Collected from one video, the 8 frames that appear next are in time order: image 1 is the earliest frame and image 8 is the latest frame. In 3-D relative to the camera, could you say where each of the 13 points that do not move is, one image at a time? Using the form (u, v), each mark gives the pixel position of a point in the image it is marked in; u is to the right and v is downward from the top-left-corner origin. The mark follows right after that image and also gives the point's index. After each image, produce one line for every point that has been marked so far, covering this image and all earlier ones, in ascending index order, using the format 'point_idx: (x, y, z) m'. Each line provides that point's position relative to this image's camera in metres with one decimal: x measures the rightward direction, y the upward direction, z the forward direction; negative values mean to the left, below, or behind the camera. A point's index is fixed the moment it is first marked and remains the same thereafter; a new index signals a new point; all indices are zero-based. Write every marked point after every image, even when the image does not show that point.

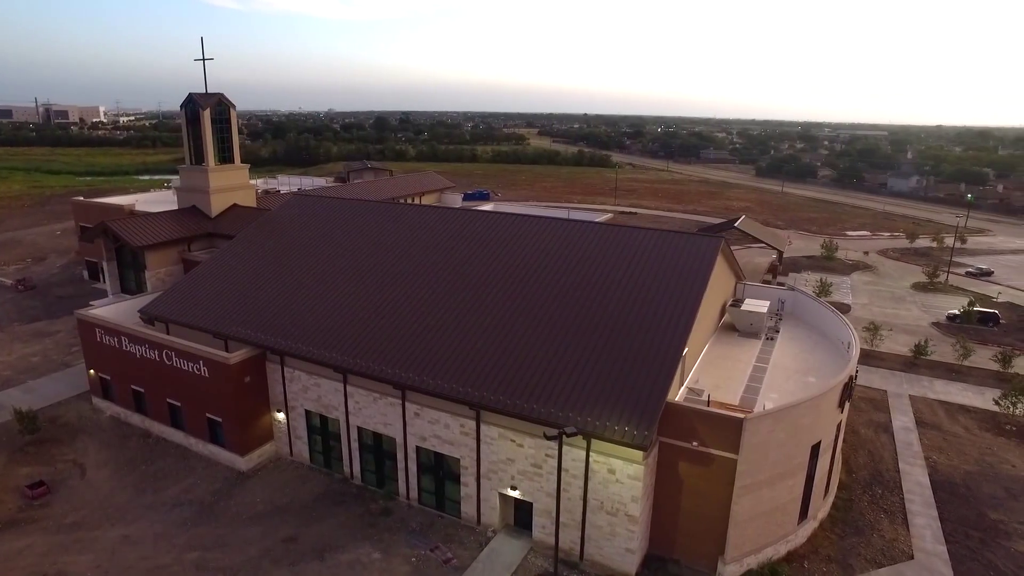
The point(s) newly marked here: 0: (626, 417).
0: (+3.1, -3.5, +16.4) m
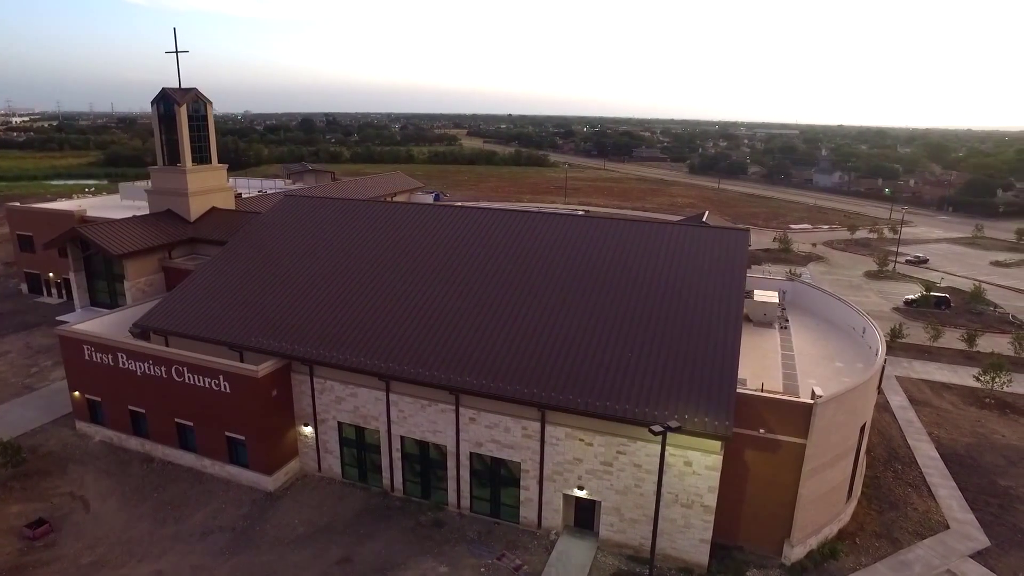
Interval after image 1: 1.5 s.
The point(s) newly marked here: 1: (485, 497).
0: (+5.2, -3.3, +16.5) m
1: (-0.8, -6.5, +19.1) m
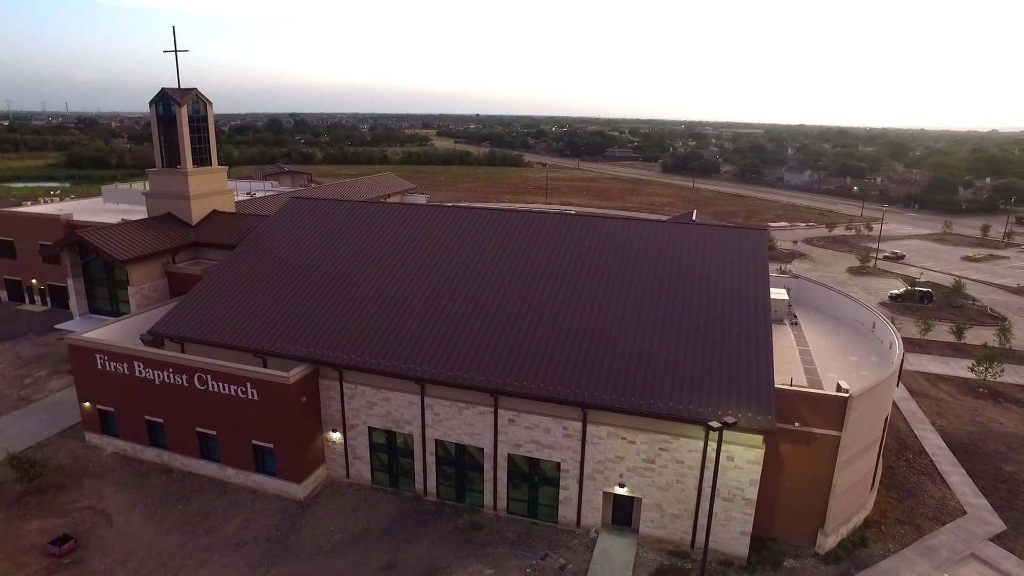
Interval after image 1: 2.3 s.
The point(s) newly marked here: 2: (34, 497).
0: (+6.4, -3.2, +16.8) m
1: (+0.4, -6.6, +19.2) m
2: (-15.5, -6.8, +19.8) m
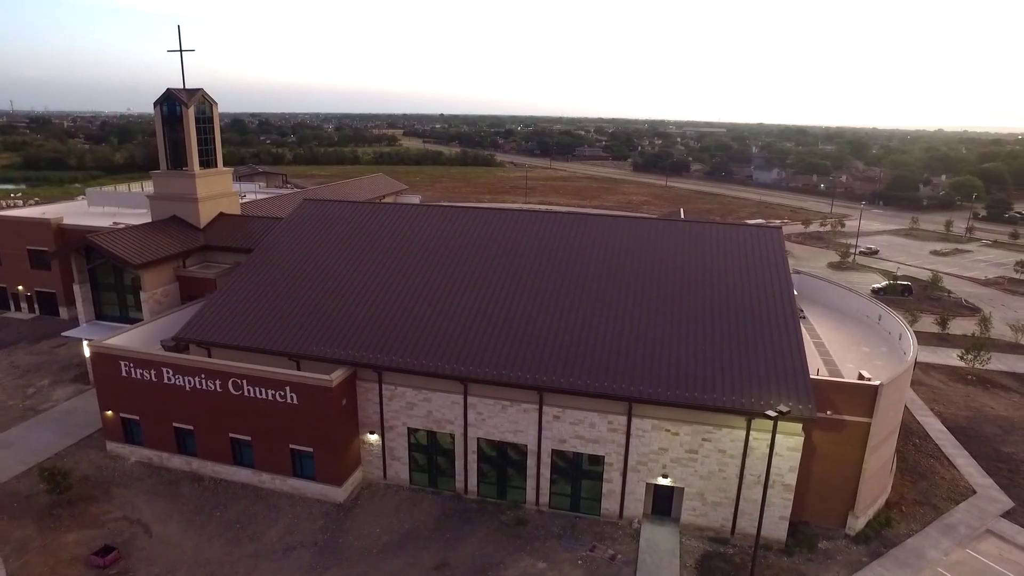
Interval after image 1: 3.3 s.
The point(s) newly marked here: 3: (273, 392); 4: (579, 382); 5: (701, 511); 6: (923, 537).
0: (+7.9, -3.1, +17.6) m
1: (+1.7, -6.5, +19.6) m
2: (-14.2, -7.0, +19.3) m
3: (-7.8, -3.4, +19.9) m
4: (+2.1, -2.9, +18.6) m
5: (+5.8, -6.8, +18.6) m
6: (+13.0, -7.9, +19.2) m
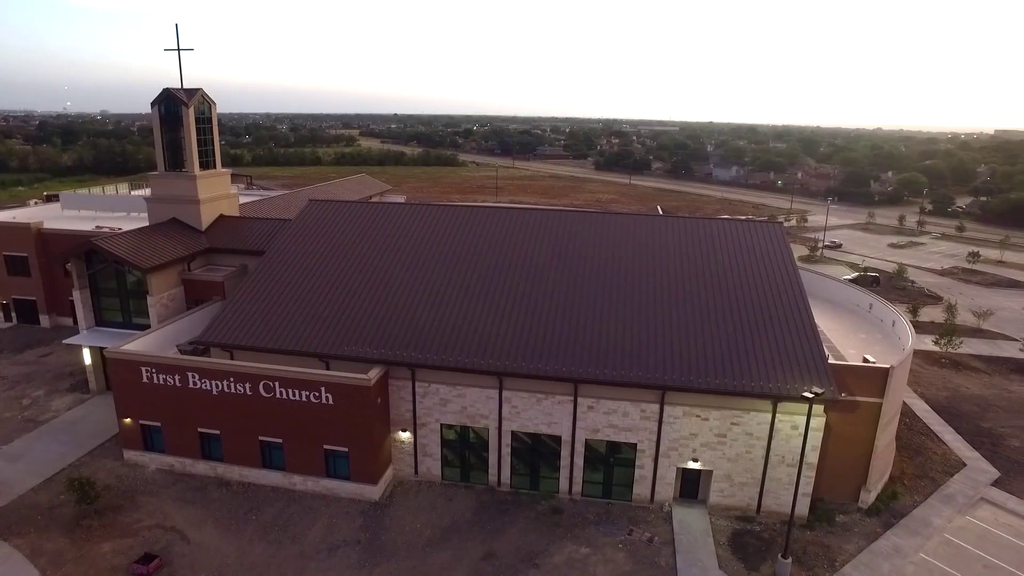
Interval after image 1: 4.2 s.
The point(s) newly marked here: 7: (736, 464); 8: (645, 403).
0: (+9.0, -2.8, +18.7) m
1: (+2.9, -6.4, +20.3) m
2: (-13.0, -7.2, +18.8) m
3: (-6.7, -3.4, +19.9) m
4: (+3.2, -2.7, +19.3) m
5: (+7.0, -6.6, +19.6) m
6: (+14.1, -7.5, +20.7) m
7: (+7.1, -5.6, +19.3) m
8: (+4.2, -3.6, +19.2) m
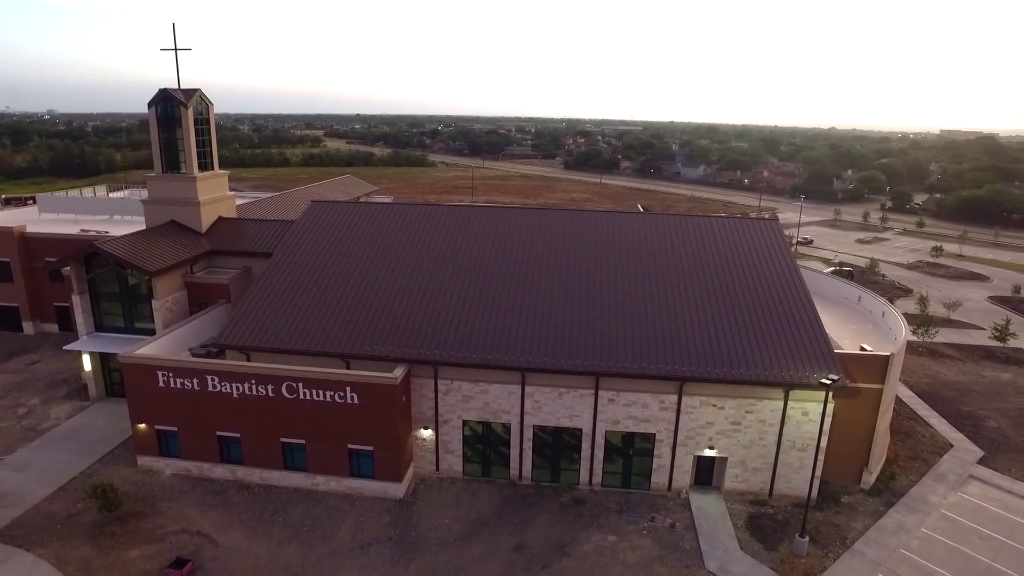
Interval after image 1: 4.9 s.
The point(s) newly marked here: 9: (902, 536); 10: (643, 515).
0: (+9.8, -2.6, +19.7) m
1: (+3.6, -6.3, +20.9) m
2: (-12.1, -7.3, +18.6) m
3: (-6.0, -3.4, +20.0) m
4: (+3.9, -2.6, +20.0) m
5: (+7.8, -6.4, +20.5) m
6: (+14.9, -7.2, +22.0) m
7: (+7.9, -5.4, +20.2) m
8: (+5.0, -3.5, +19.9) m
9: (+12.4, -7.9, +19.3) m
10: (+4.3, -7.4, +19.8) m
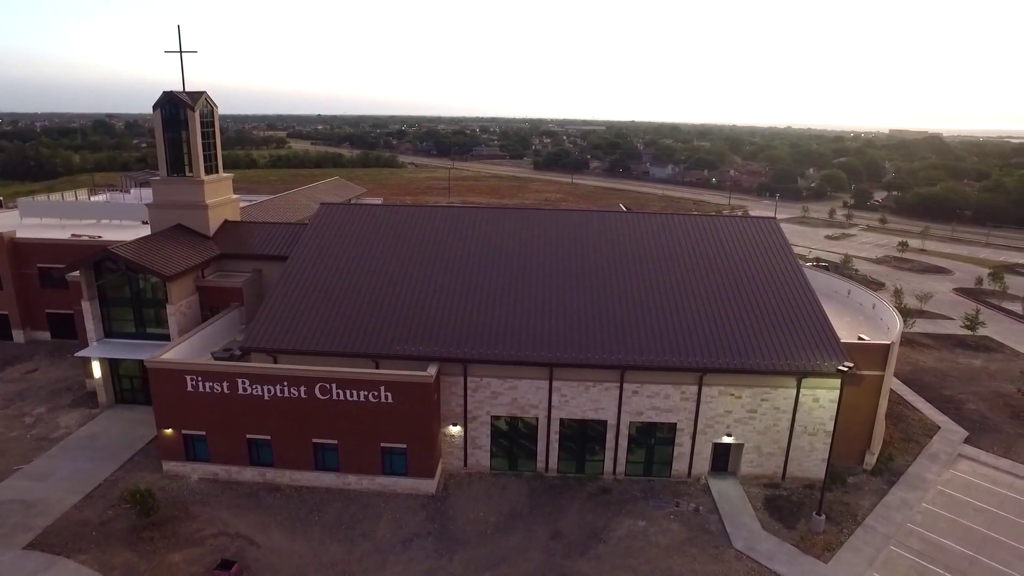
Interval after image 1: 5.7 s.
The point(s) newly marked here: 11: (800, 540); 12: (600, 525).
0: (+10.8, -2.4, +21.0) m
1: (+4.6, -6.1, +21.8) m
2: (-10.9, -7.4, +18.5) m
3: (-5.0, -3.5, +20.3) m
4: (+4.9, -2.4, +20.9) m
5: (+8.8, -6.2, +21.7) m
6: (+15.8, -6.9, +23.6) m
7: (+8.9, -5.2, +21.4) m
8: (+5.9, -3.4, +20.9) m
9: (+13.5, -7.6, +20.8) m
10: (+5.3, -7.3, +20.7) m
11: (+9.0, -7.9, +19.1) m
12: (+2.8, -7.6, +19.5) m
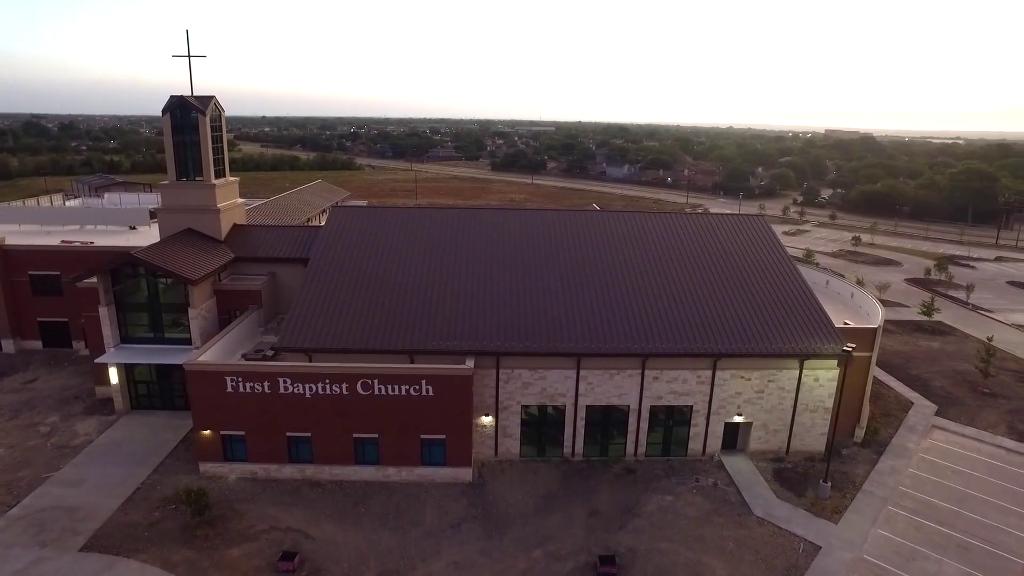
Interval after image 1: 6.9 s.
0: (+11.8, -2.0, +23.1) m
1: (+5.6, -5.9, +23.5) m
2: (-9.5, -7.5, +18.9) m
3: (-3.8, -3.4, +21.2) m
4: (+6.0, -2.2, +22.5) m
5: (+9.8, -5.9, +23.6) m
6: (+16.7, -6.4, +26.1) m
7: (+10.0, -4.9, +23.4) m
8: (+7.0, -3.1, +22.7) m
9: (+14.6, -7.2, +23.1) m
10: (+6.5, -7.0, +22.4) m
11: (+10.4, -7.6, +21.1) m
12: (+4.1, -7.4, +21.0) m
